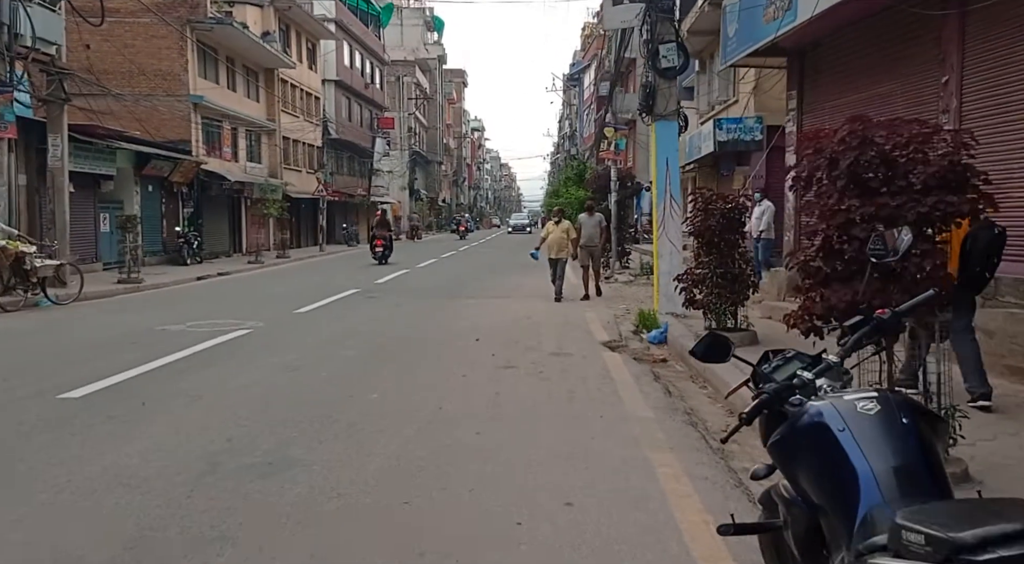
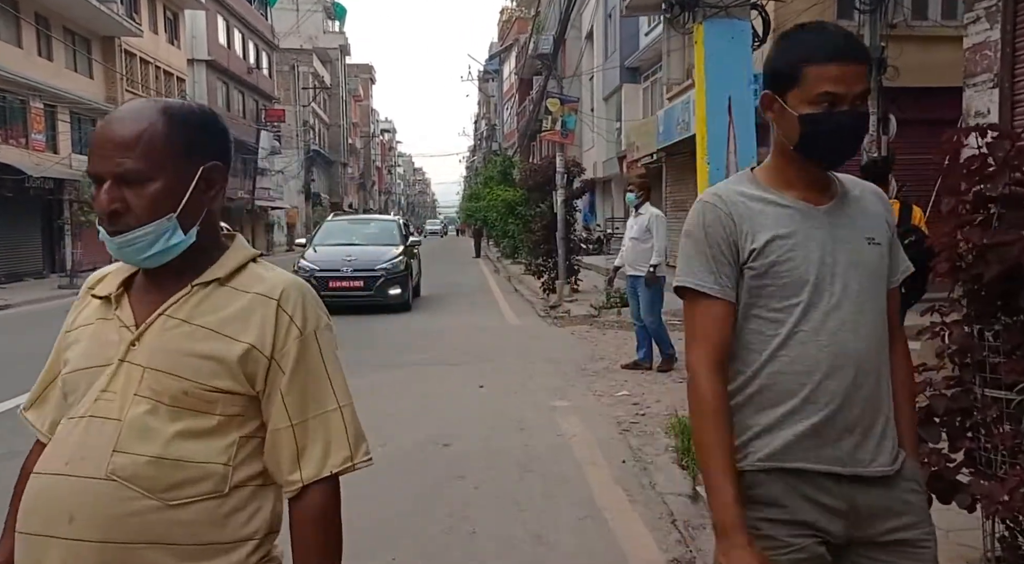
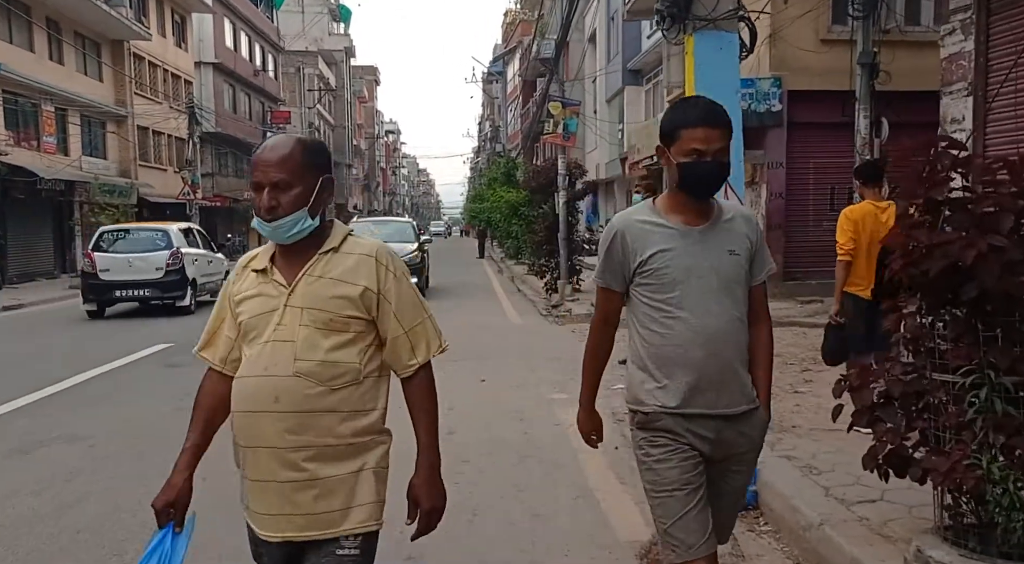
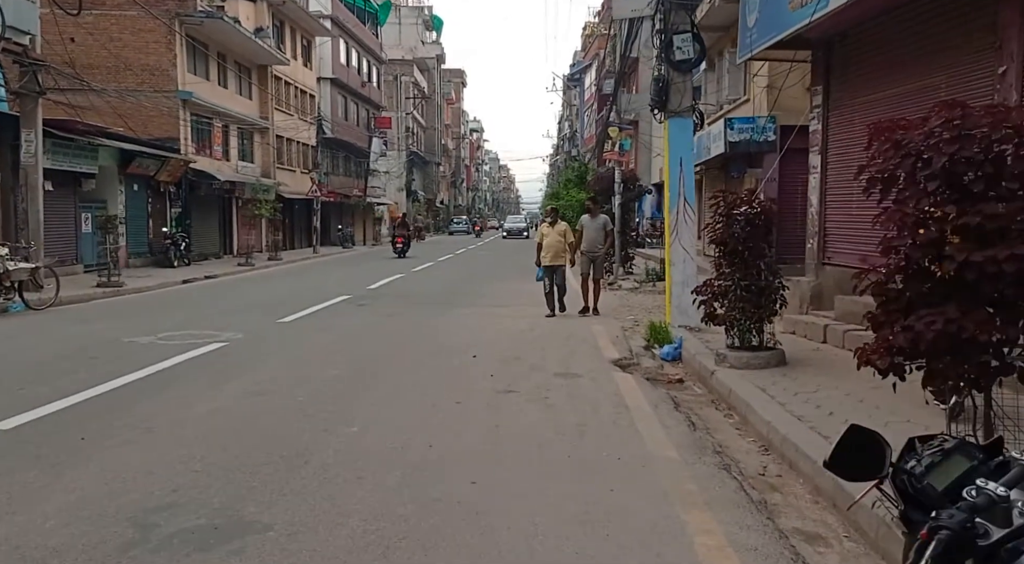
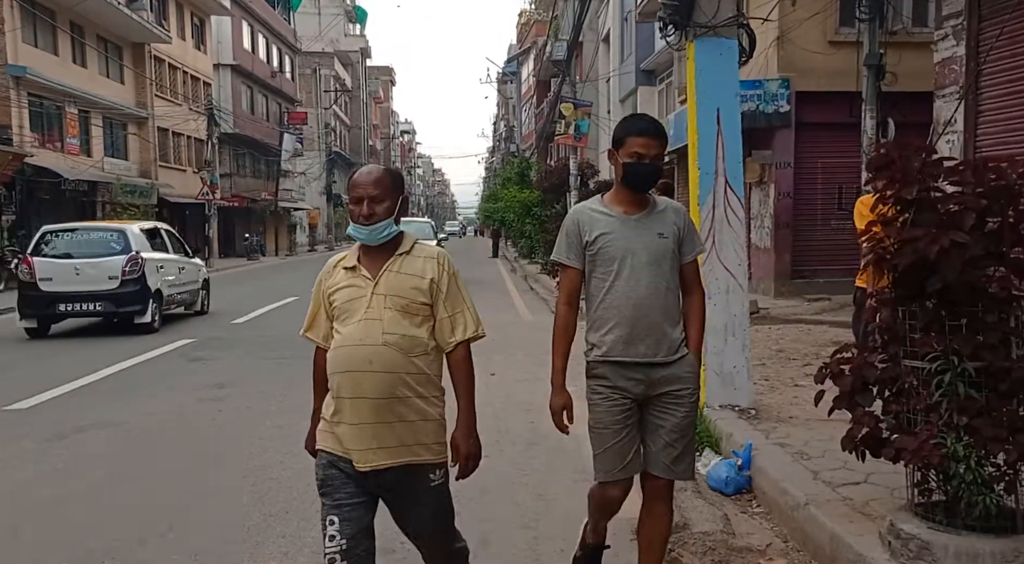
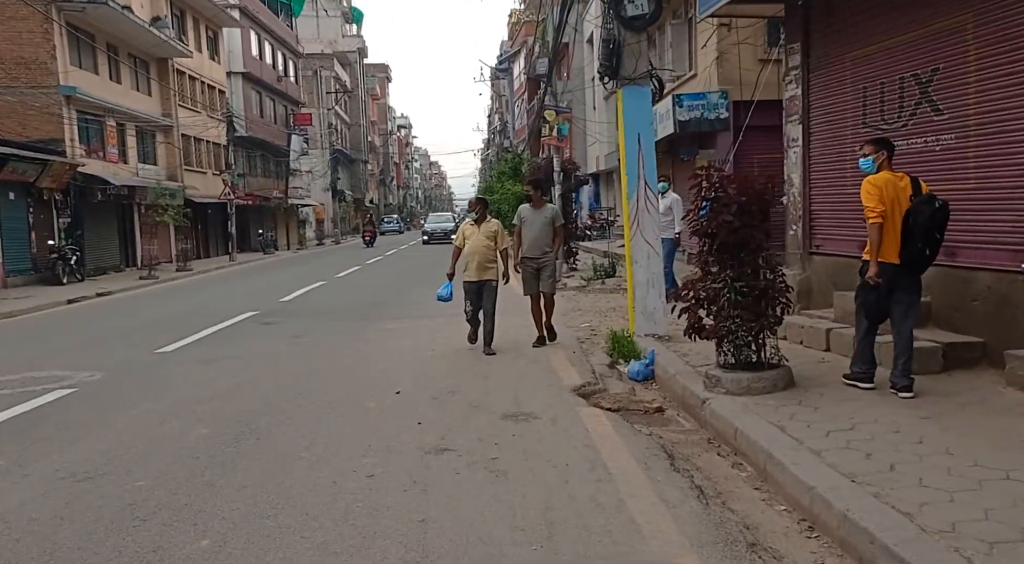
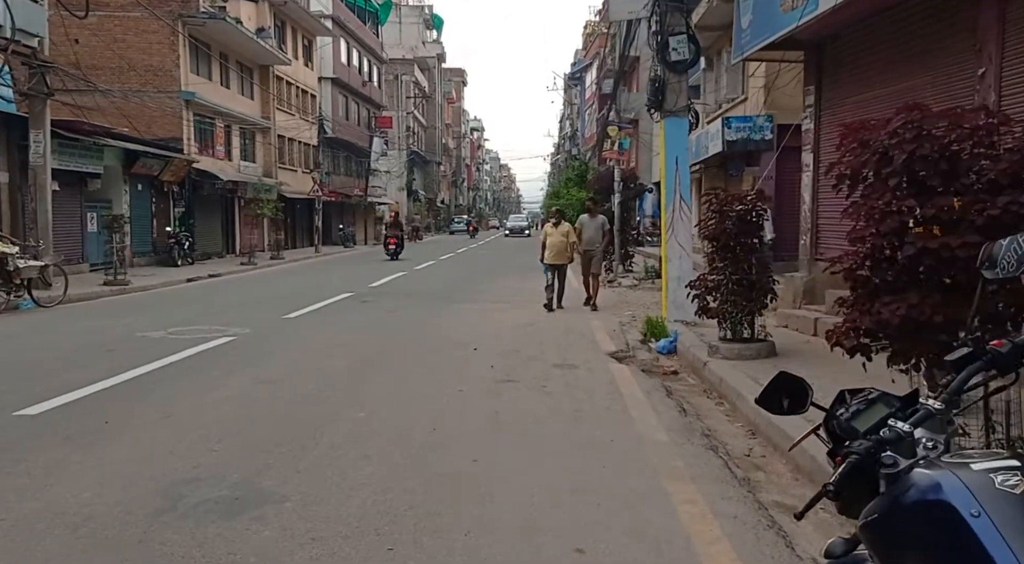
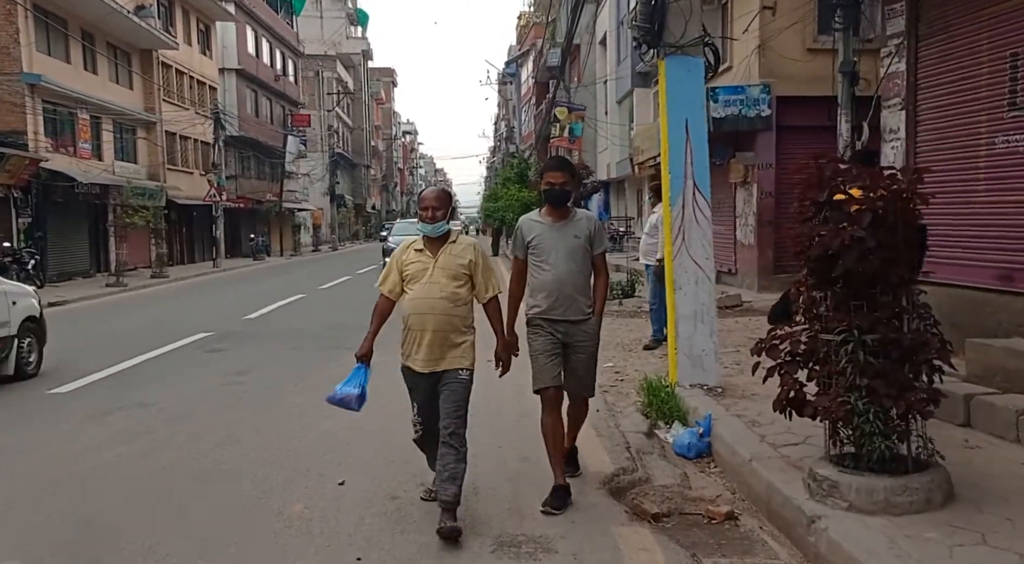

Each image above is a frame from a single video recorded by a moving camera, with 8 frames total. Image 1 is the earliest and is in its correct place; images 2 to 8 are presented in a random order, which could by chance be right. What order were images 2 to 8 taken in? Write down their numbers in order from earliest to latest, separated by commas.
7, 4, 6, 8, 5, 3, 2
